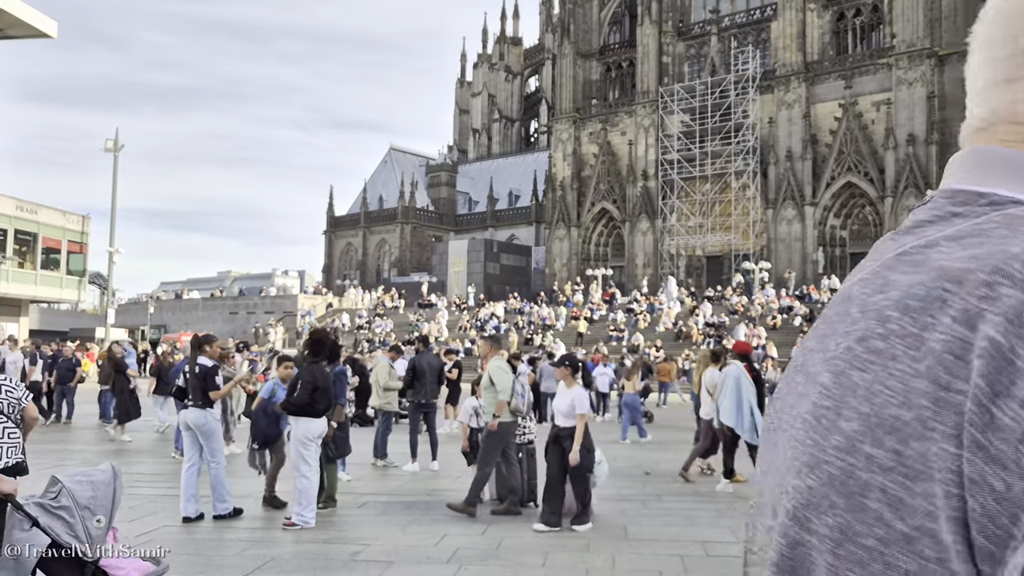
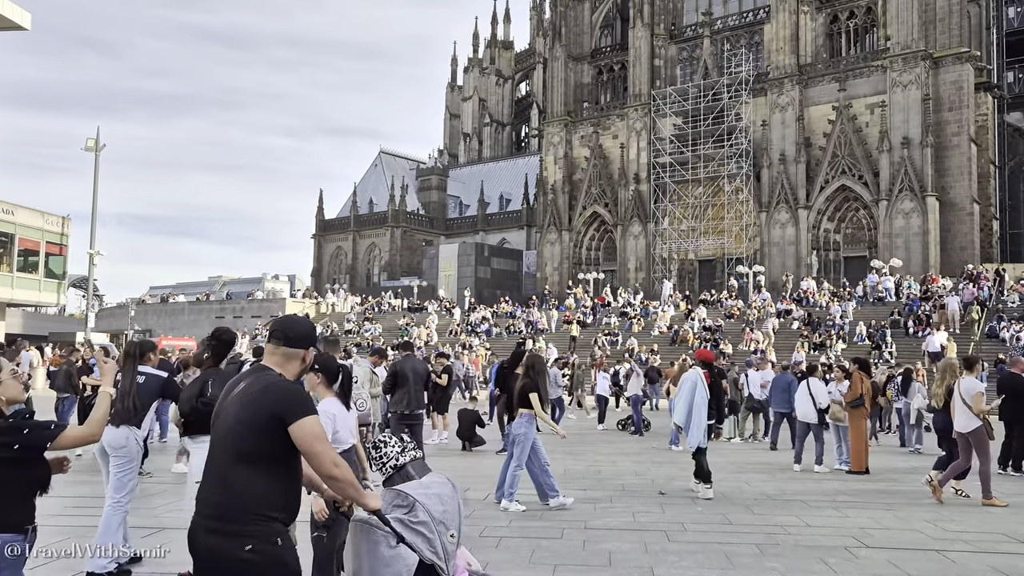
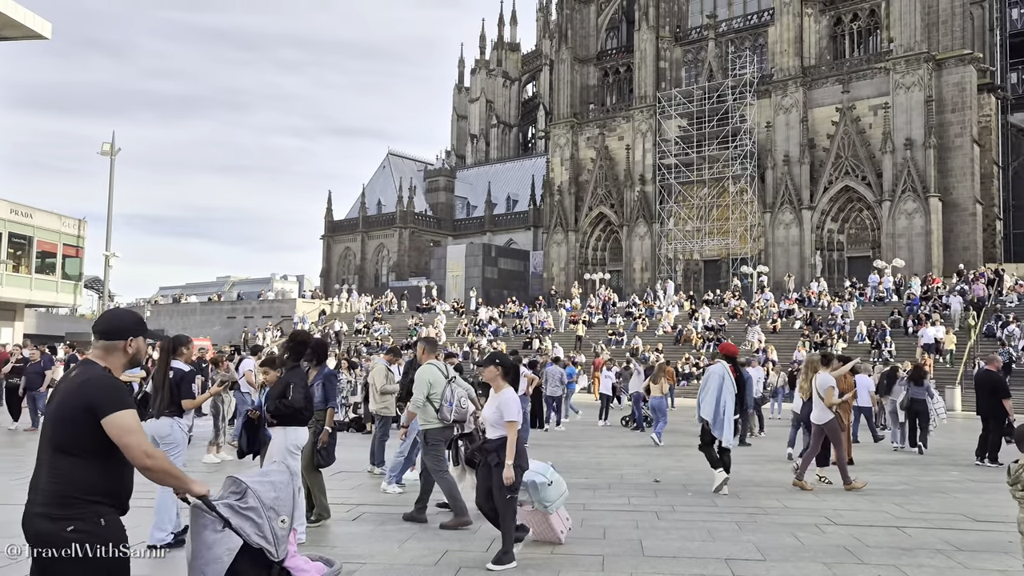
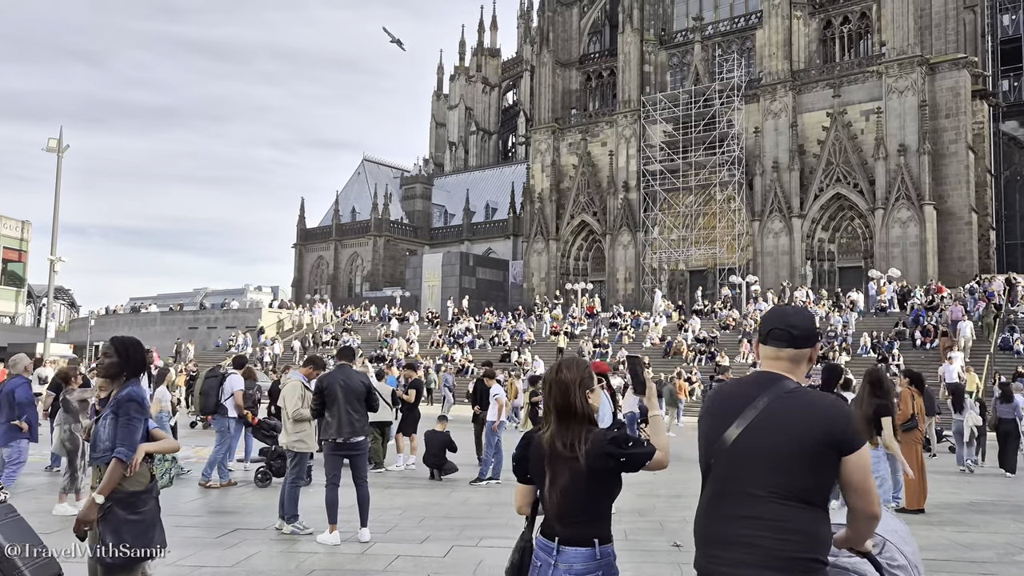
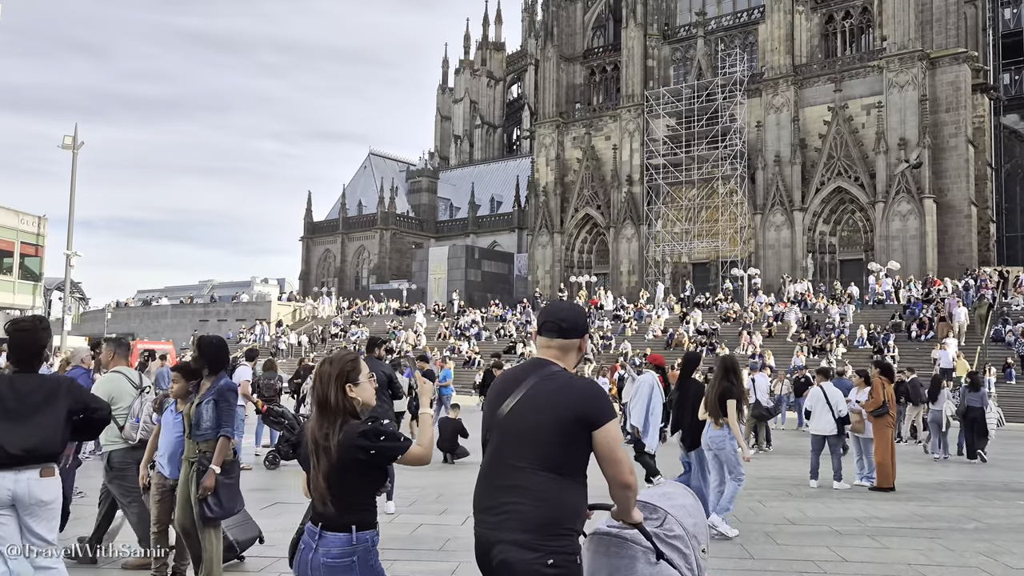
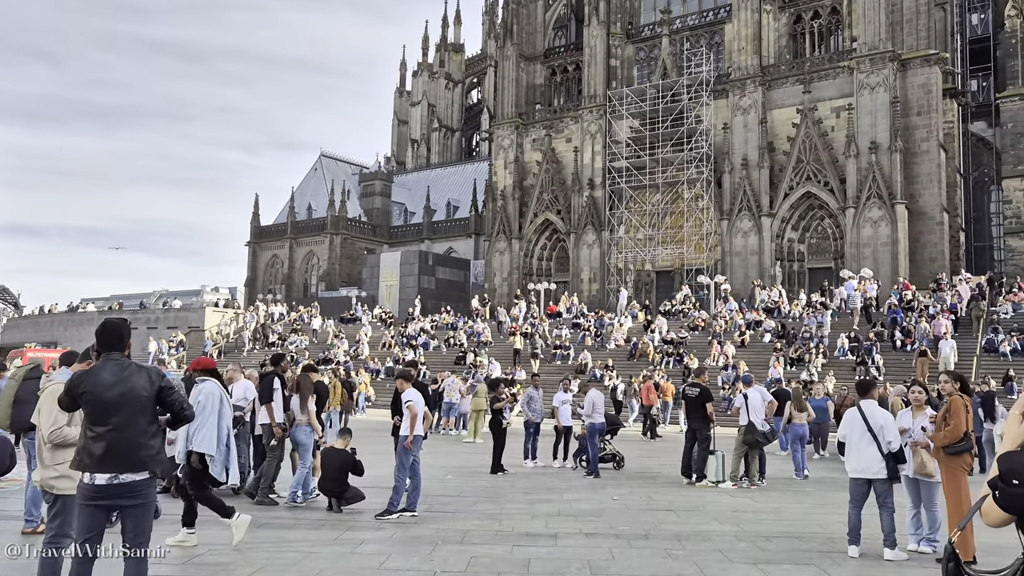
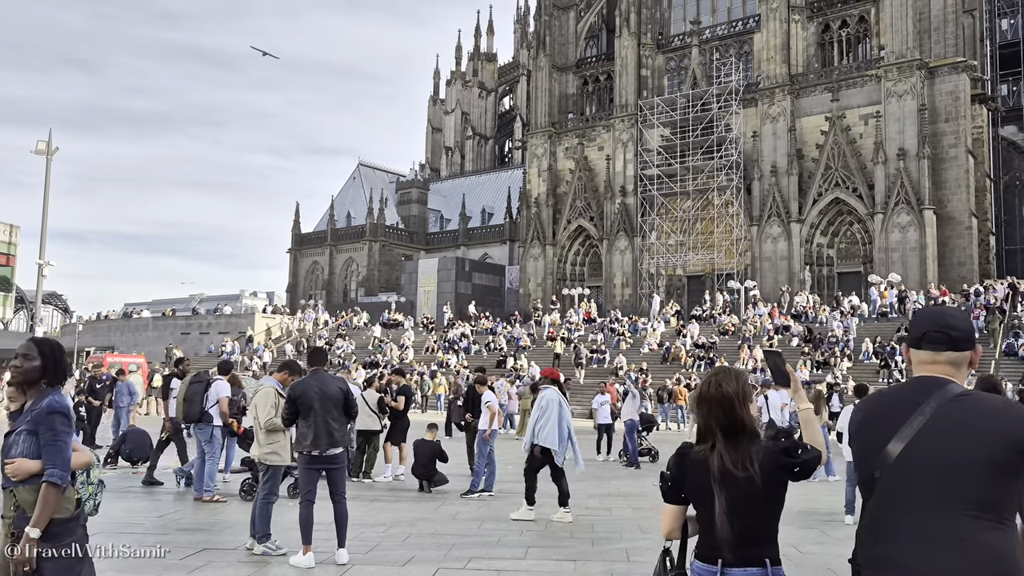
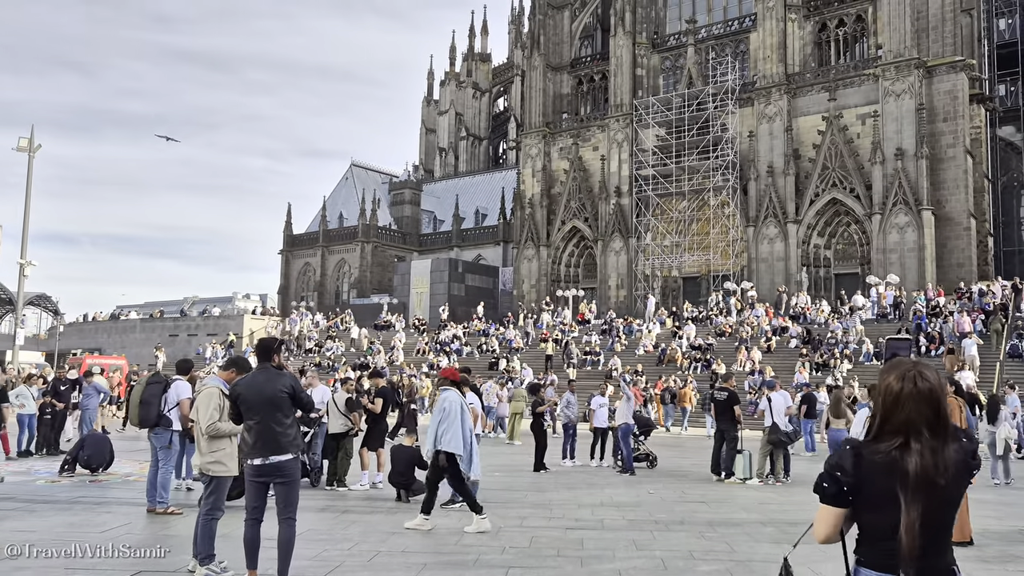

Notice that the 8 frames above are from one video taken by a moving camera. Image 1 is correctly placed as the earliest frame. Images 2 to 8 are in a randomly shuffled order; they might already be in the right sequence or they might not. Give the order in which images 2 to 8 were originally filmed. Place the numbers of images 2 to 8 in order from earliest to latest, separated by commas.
3, 2, 5, 4, 7, 8, 6
